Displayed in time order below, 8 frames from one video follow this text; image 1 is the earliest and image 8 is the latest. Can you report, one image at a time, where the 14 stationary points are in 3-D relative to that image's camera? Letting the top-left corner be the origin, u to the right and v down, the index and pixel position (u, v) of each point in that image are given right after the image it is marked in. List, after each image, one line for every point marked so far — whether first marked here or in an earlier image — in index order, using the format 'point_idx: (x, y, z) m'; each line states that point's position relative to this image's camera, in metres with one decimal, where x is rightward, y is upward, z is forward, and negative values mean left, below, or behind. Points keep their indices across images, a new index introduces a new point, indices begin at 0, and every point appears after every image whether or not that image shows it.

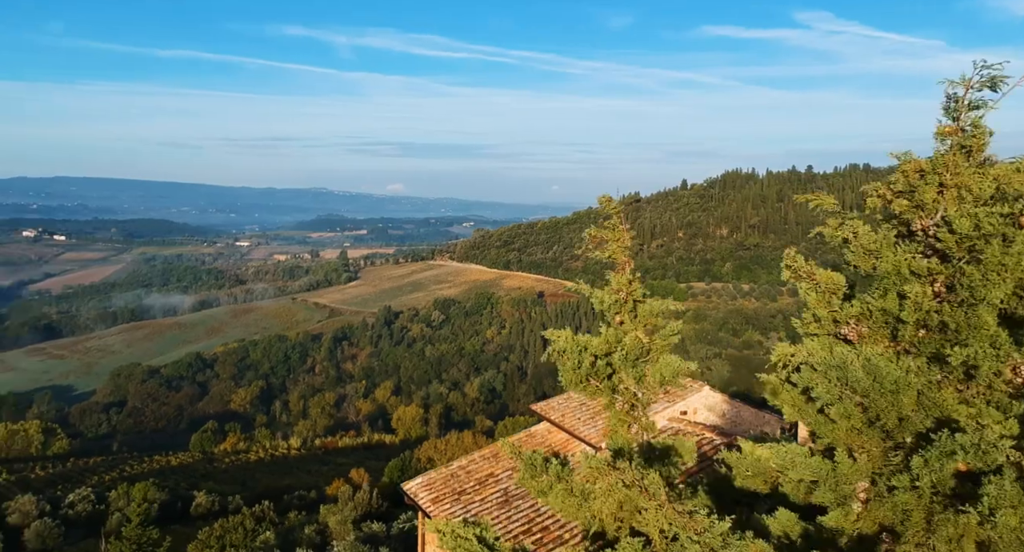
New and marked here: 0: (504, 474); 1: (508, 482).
0: (0.0, -2.5, +8.6) m
1: (+0.1, -2.5, +8.3) m
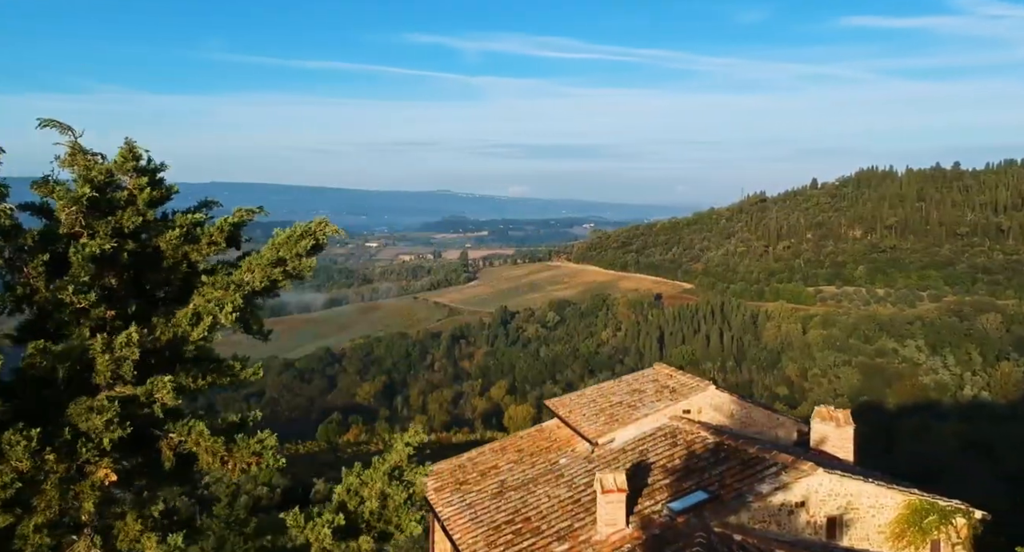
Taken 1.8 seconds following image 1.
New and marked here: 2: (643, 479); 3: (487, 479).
0: (-0.1, -2.4, +8.8) m
1: (-0.1, -2.5, +8.5) m
2: (+1.4, -2.1, +7.2) m
3: (-0.3, -2.5, +8.6) m
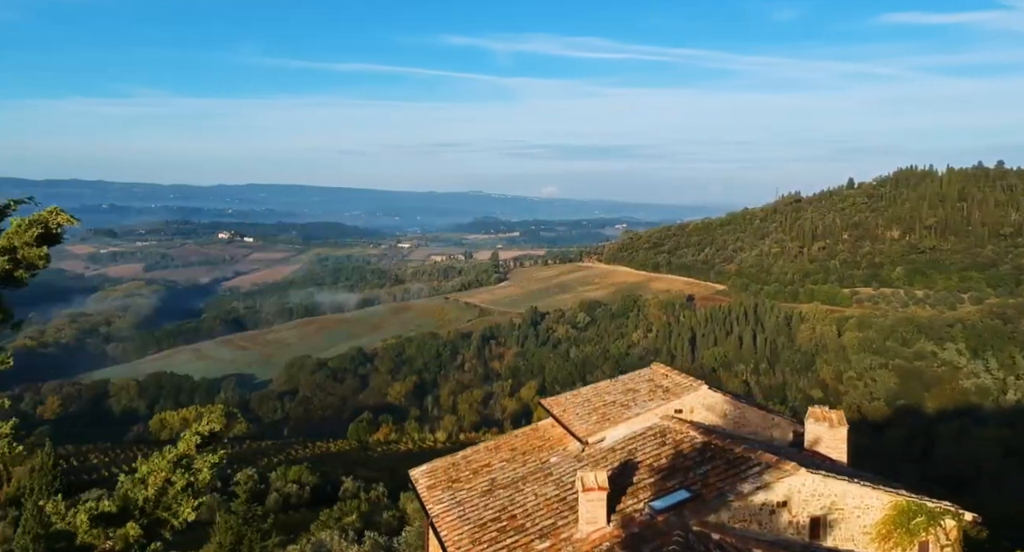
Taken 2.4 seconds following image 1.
0: (-0.2, -2.4, +8.9) m
1: (-0.2, -2.5, +8.6) m
2: (+1.2, -2.1, +7.2) m
3: (-0.4, -2.5, +8.7) m
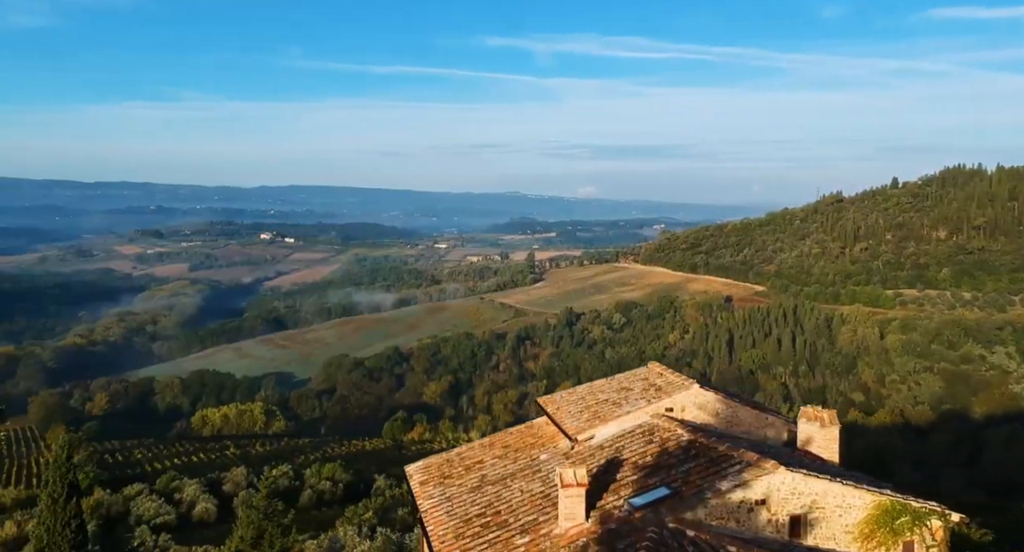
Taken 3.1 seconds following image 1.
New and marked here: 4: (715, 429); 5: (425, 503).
0: (-0.3, -2.4, +9.0) m
1: (-0.3, -2.4, +8.7) m
2: (+1.0, -2.1, +7.3) m
3: (-0.5, -2.5, +8.8) m
4: (+2.6, -1.9, +8.5) m
5: (-1.0, -2.7, +8.2) m
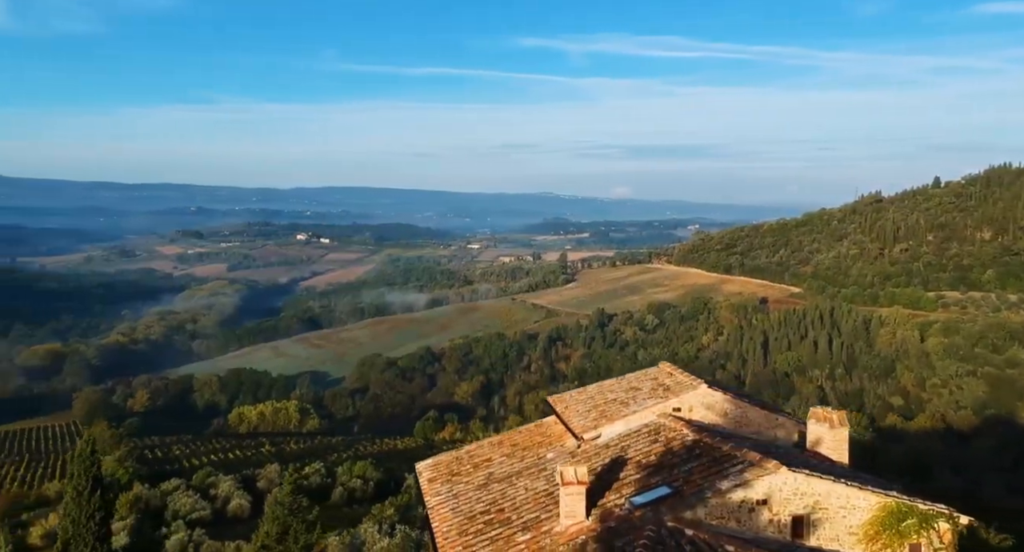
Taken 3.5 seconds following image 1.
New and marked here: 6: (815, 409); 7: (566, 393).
0: (-0.2, -2.4, +9.0) m
1: (-0.2, -2.4, +8.7) m
2: (+1.1, -2.1, +7.3) m
3: (-0.4, -2.5, +8.8) m
4: (+2.7, -1.9, +8.5) m
5: (-1.0, -2.7, +8.3) m
6: (+3.8, -1.6, +8.5) m
7: (+0.8, -1.8, +10.4) m
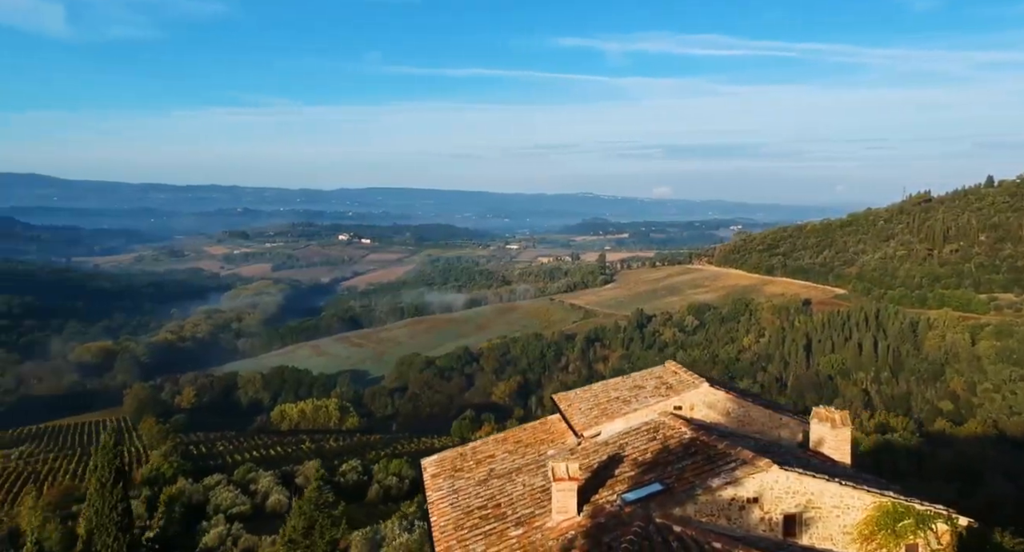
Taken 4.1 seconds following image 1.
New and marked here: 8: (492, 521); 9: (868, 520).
0: (-0.2, -2.4, +9.1) m
1: (-0.2, -2.4, +8.8) m
2: (+1.0, -2.1, +7.3) m
3: (-0.4, -2.5, +8.9) m
4: (+2.7, -1.9, +8.4) m
5: (-1.0, -2.7, +8.5) m
6: (+3.8, -1.6, +8.5) m
7: (+0.9, -1.7, +10.4) m
8: (-0.2, -2.5, +7.1) m
9: (+3.3, -2.3, +6.4) m
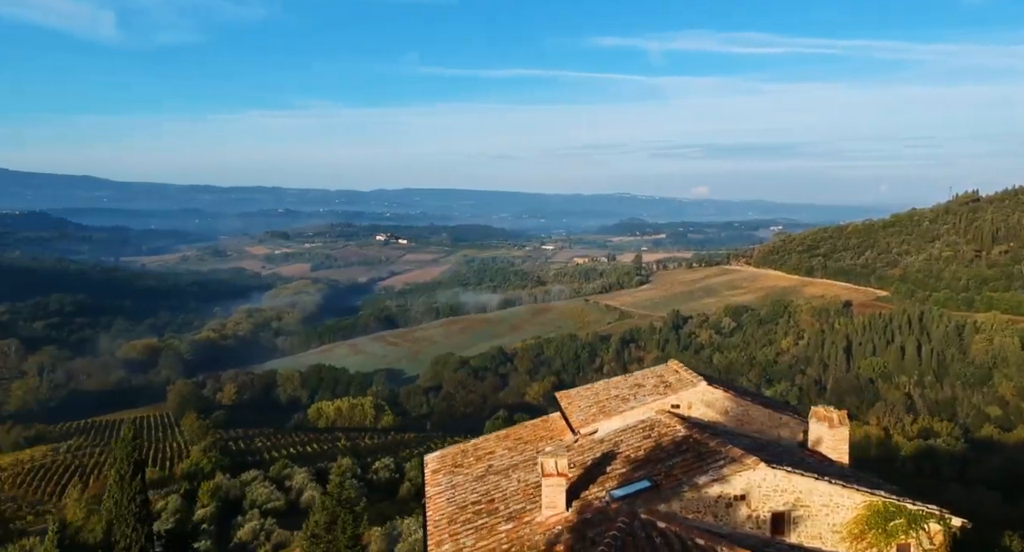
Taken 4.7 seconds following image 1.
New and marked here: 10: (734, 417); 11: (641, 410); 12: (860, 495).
0: (-0.2, -2.4, +9.2) m
1: (-0.2, -2.4, +8.9) m
2: (+1.0, -2.1, +7.4) m
3: (-0.4, -2.5, +9.0) m
4: (+2.7, -1.9, +8.4) m
5: (-1.0, -2.7, +8.6) m
6: (+3.7, -1.6, +8.4) m
7: (+0.9, -1.7, +10.5) m
8: (-0.3, -2.5, +7.2) m
9: (+3.2, -2.2, +6.3) m
10: (+2.9, -1.8, +8.8) m
11: (+1.6, -1.7, +8.6) m
12: (+3.2, -2.0, +6.4) m
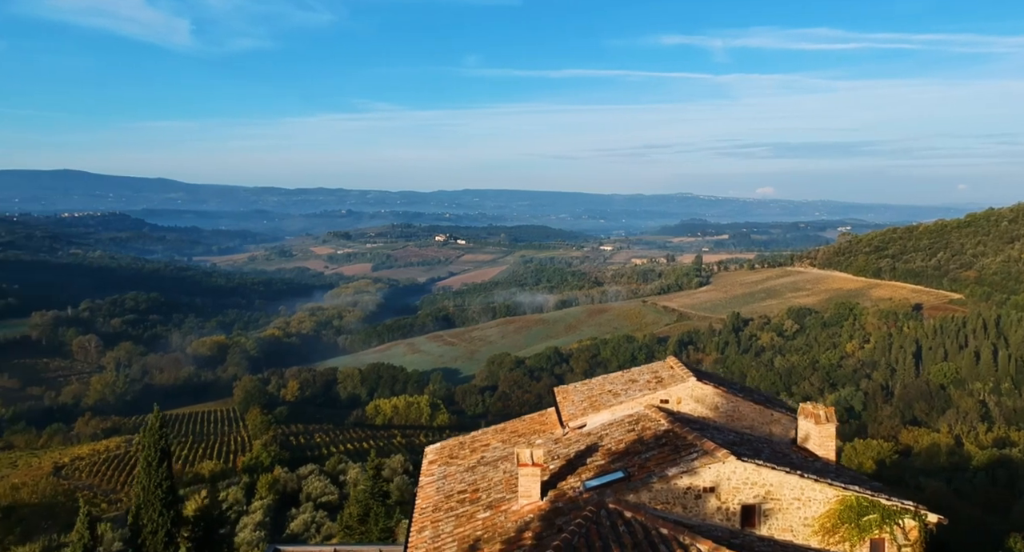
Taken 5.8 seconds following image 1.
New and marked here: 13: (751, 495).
0: (-0.3, -2.3, +9.4) m
1: (-0.3, -2.3, +9.1) m
2: (+0.8, -2.0, +7.5) m
3: (-0.5, -2.4, +9.2) m
4: (+2.5, -1.8, +8.5) m
5: (-1.1, -2.6, +8.8) m
6: (+3.6, -1.6, +8.4) m
7: (+0.9, -1.7, +10.6) m
8: (-0.5, -2.4, +7.4) m
9: (+2.9, -2.2, +6.4) m
10: (+2.7, -1.8, +8.9) m
11: (+1.5, -1.6, +8.7) m
12: (+3.0, -2.0, +6.4) m
13: (+2.2, -2.0, +6.4) m
